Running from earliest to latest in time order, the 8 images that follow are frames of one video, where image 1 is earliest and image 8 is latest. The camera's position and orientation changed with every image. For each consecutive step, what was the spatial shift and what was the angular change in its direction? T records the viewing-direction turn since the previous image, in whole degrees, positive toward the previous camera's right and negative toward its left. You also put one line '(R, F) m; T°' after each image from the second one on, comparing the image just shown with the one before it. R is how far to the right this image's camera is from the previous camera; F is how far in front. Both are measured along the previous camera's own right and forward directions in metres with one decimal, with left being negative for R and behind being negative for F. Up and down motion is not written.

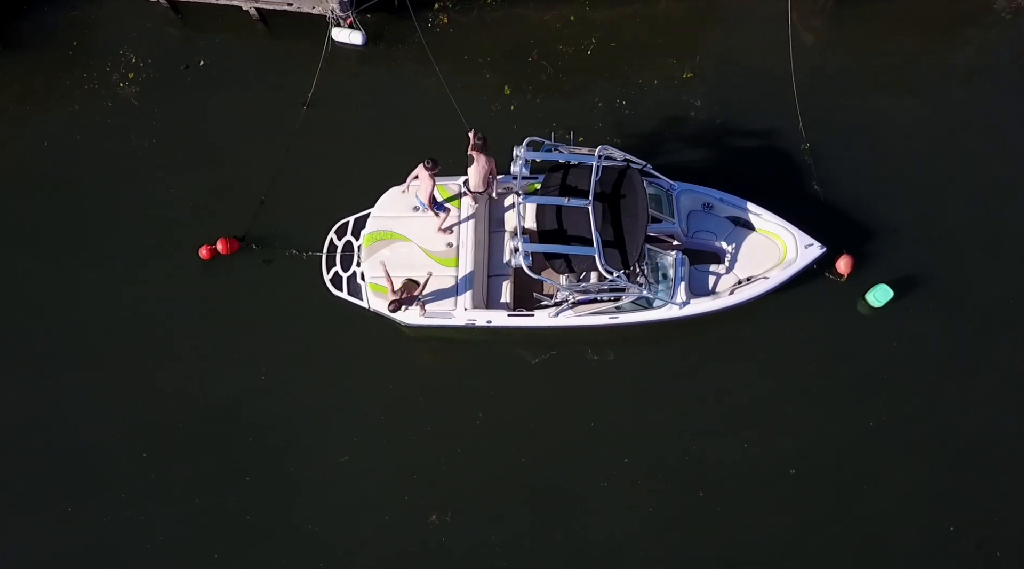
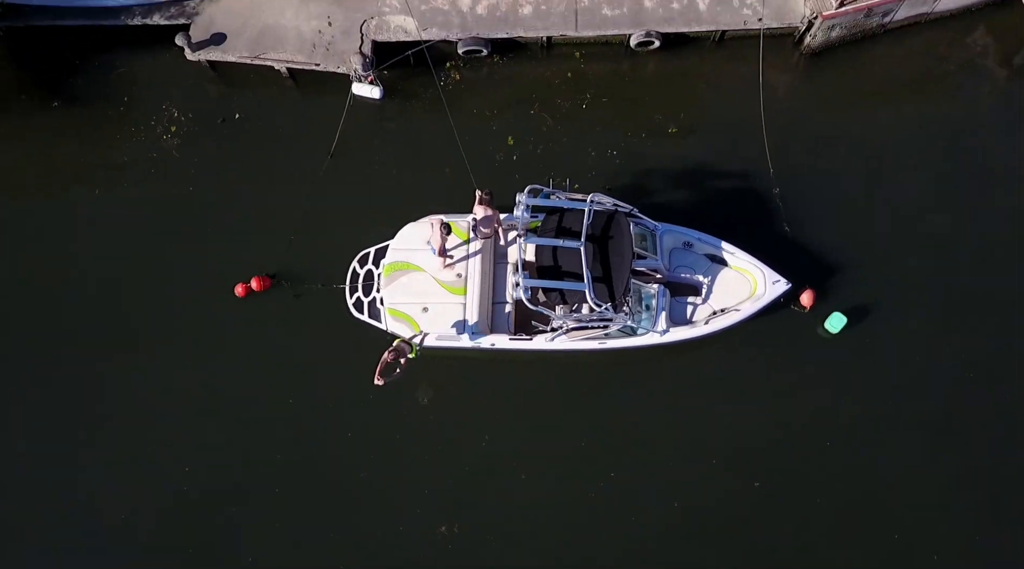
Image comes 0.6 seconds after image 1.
(+2.6, -0.7) m; -9°
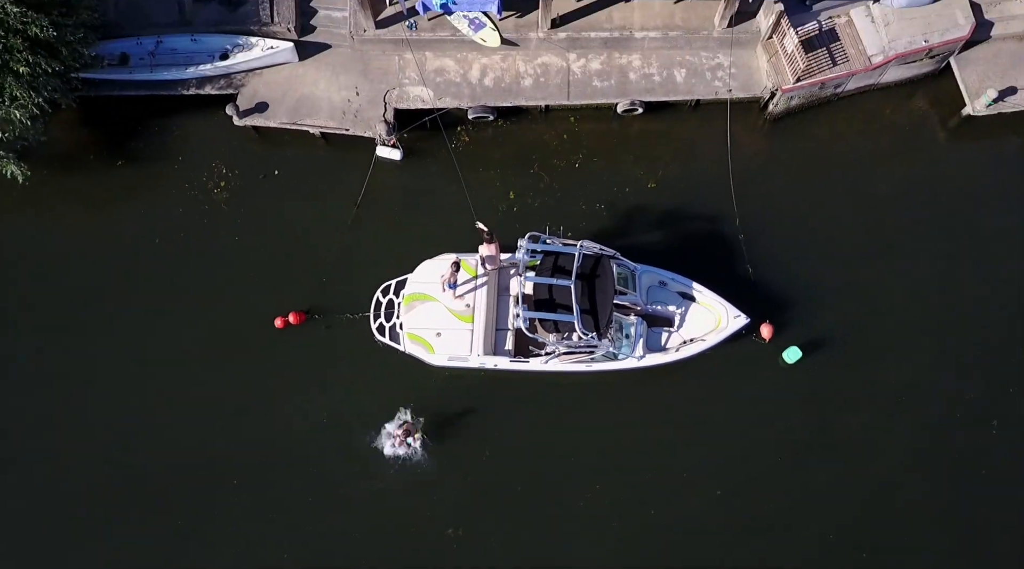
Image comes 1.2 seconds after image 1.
(+0.1, -2.4) m; -1°
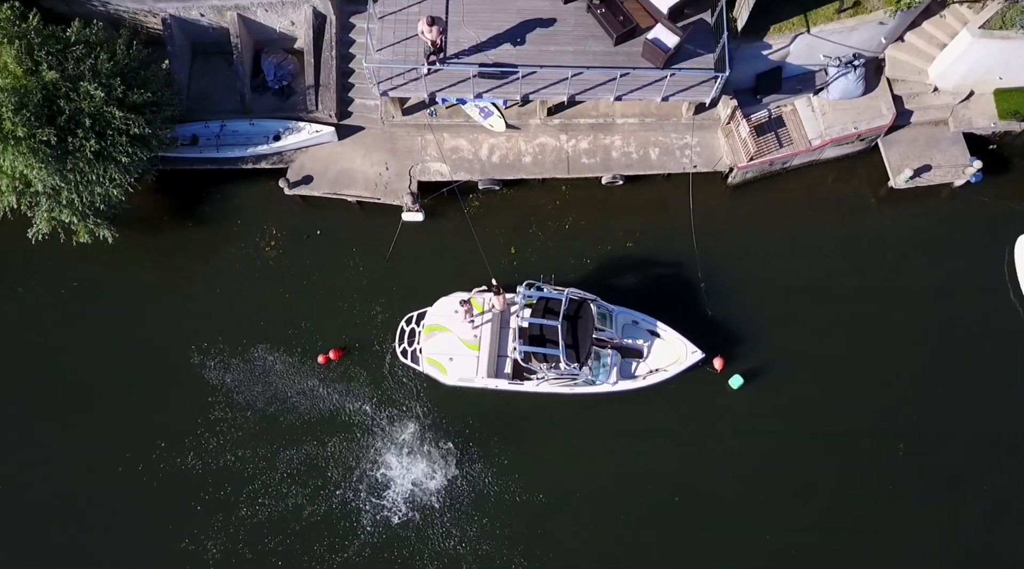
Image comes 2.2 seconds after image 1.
(0.0, -4.0) m; 0°
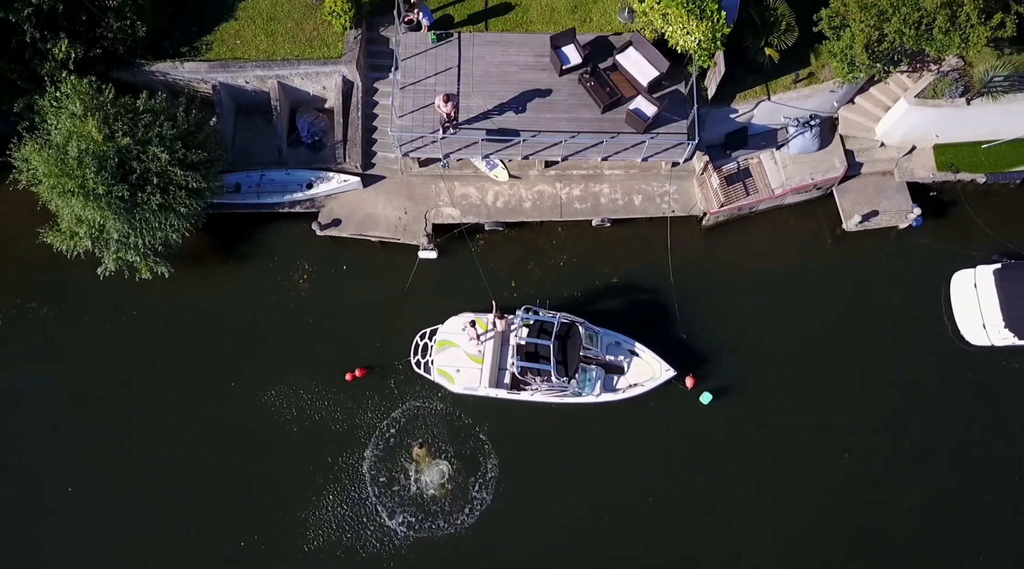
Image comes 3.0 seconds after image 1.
(-0.1, -3.6) m; 0°
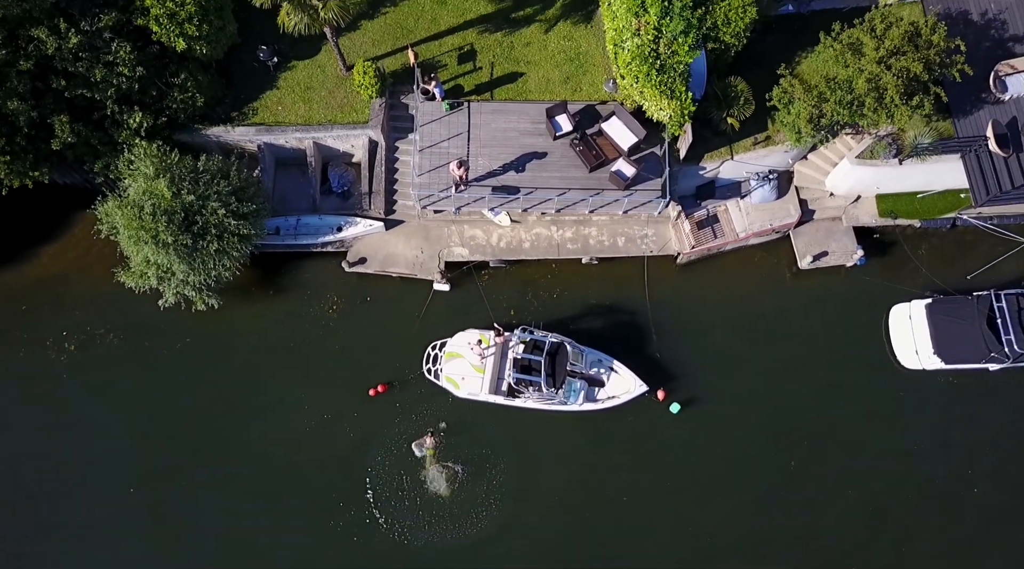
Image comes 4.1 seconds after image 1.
(0.0, -4.5) m; 0°
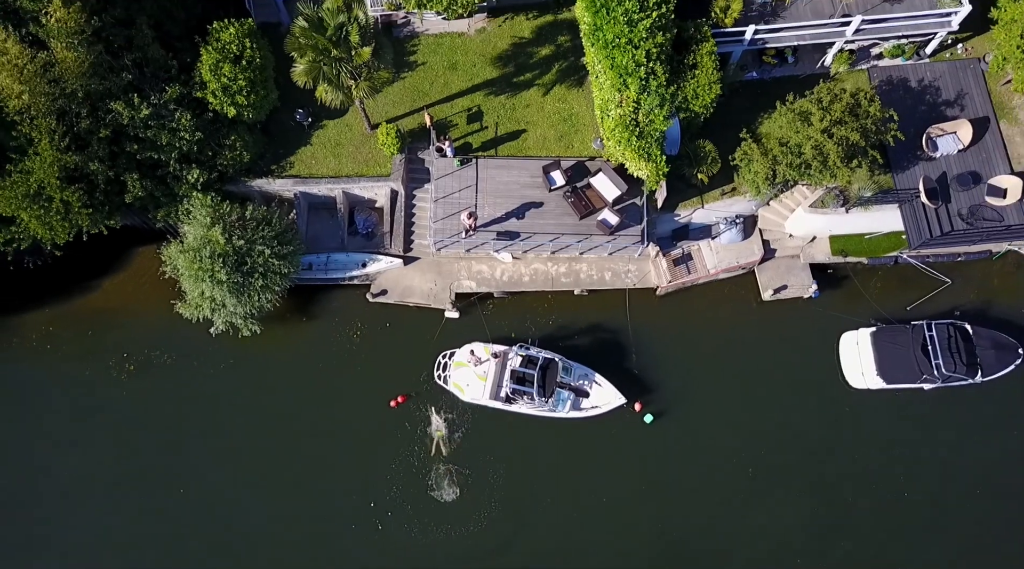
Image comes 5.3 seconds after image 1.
(0.0, -4.9) m; 0°
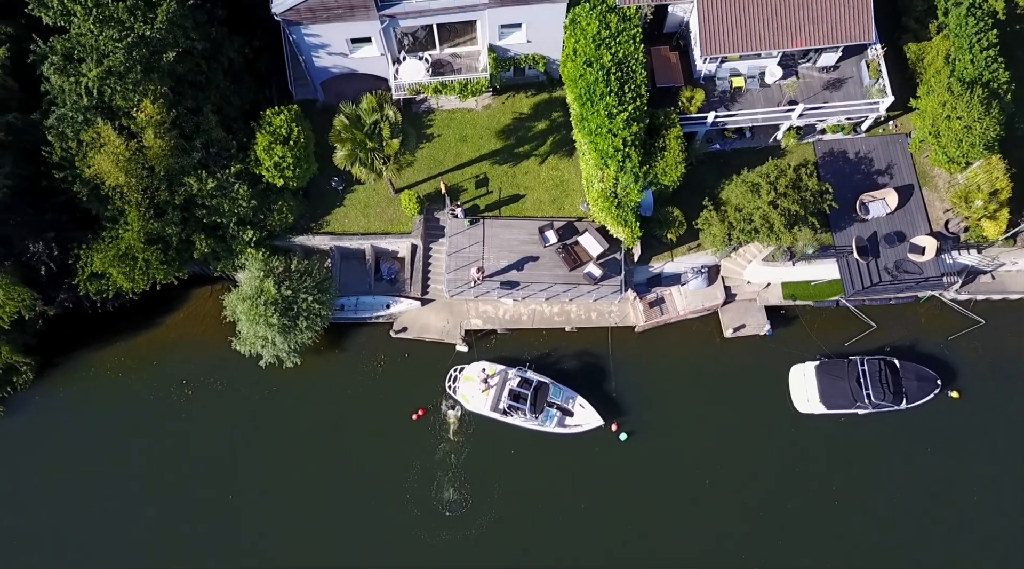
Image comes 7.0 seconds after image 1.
(+0.1, -6.8) m; 0°
